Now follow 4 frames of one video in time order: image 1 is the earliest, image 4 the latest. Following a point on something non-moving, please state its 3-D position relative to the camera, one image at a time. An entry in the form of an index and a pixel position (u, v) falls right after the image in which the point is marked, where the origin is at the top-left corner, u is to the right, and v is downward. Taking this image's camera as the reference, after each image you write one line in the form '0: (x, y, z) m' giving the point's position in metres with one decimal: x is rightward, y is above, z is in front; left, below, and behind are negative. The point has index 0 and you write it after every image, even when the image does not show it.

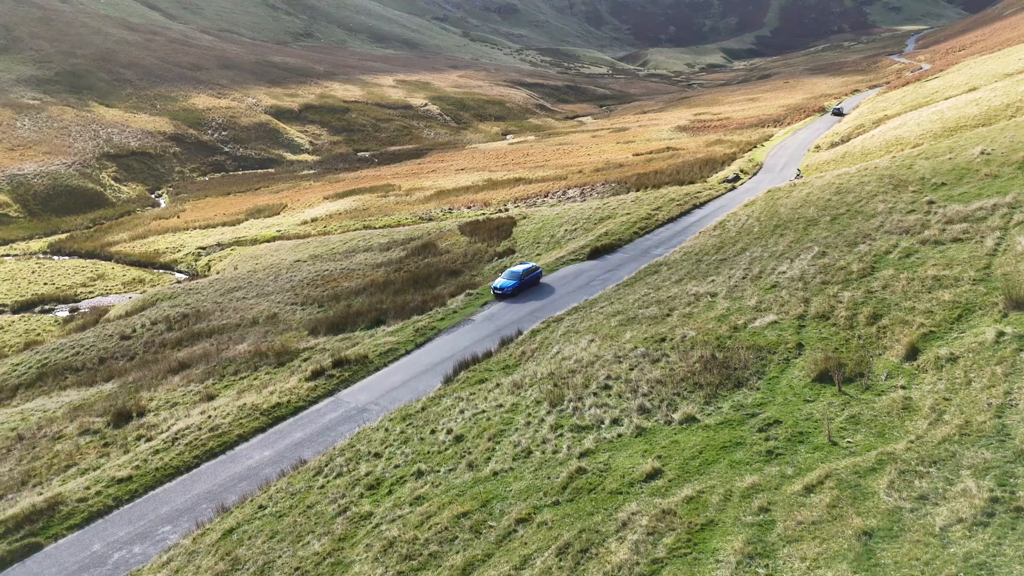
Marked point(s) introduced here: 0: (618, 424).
0: (+2.4, -3.1, +16.2) m
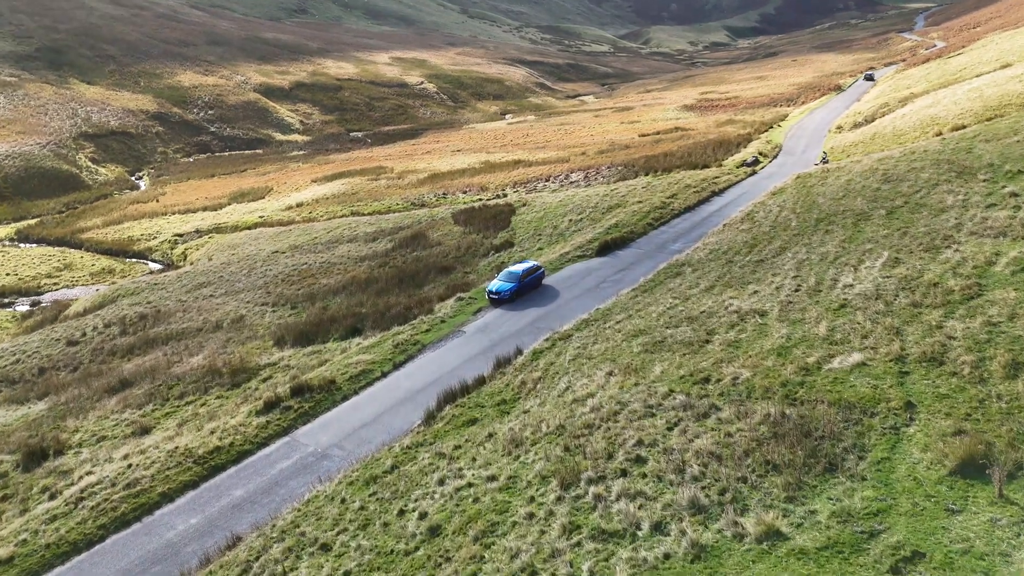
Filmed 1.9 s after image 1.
0: (+2.4, -3.9, +11.1) m
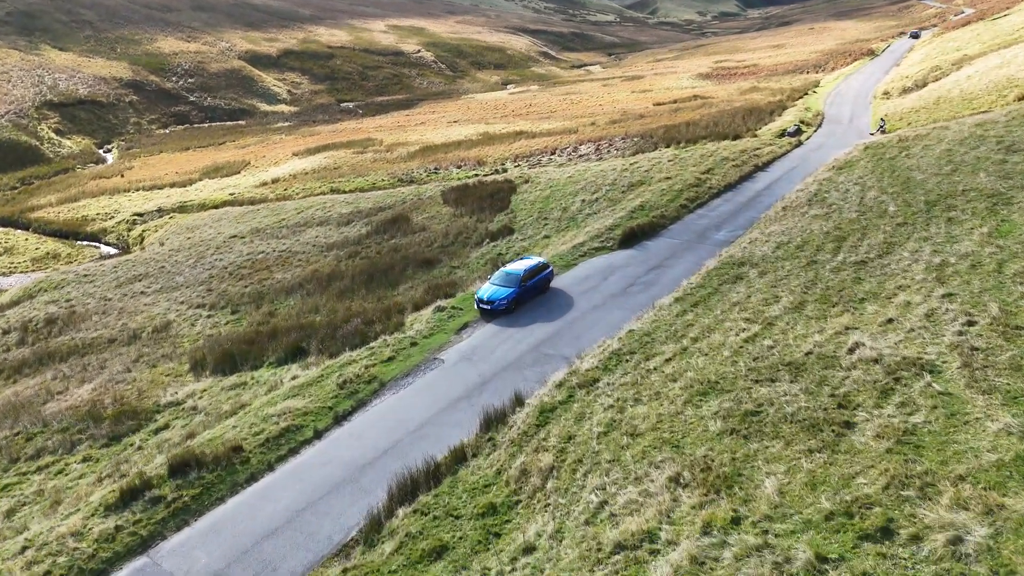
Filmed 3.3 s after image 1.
0: (+2.2, -4.8, +3.0) m
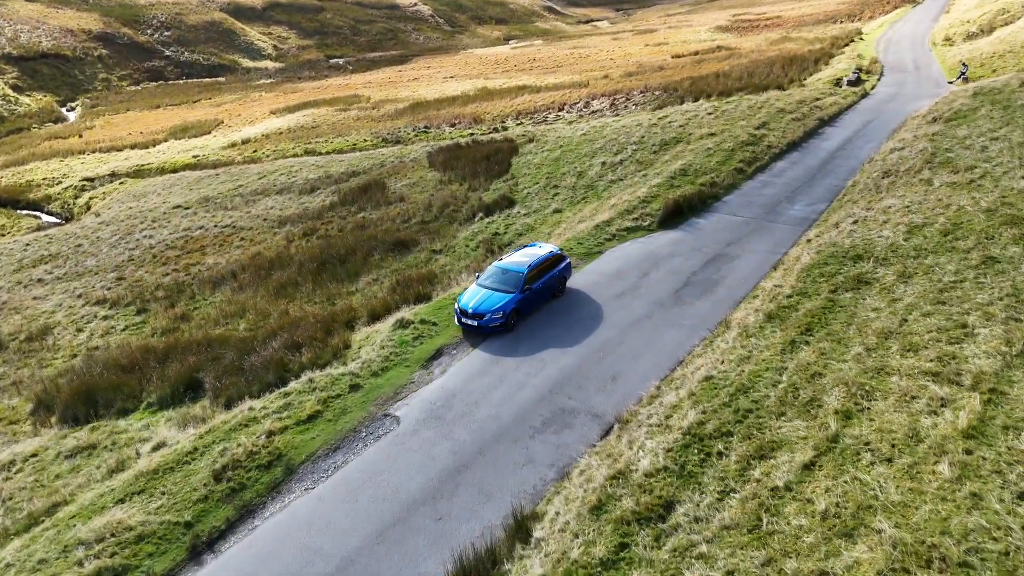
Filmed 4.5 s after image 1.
0: (+2.1, -5.9, -4.6) m
